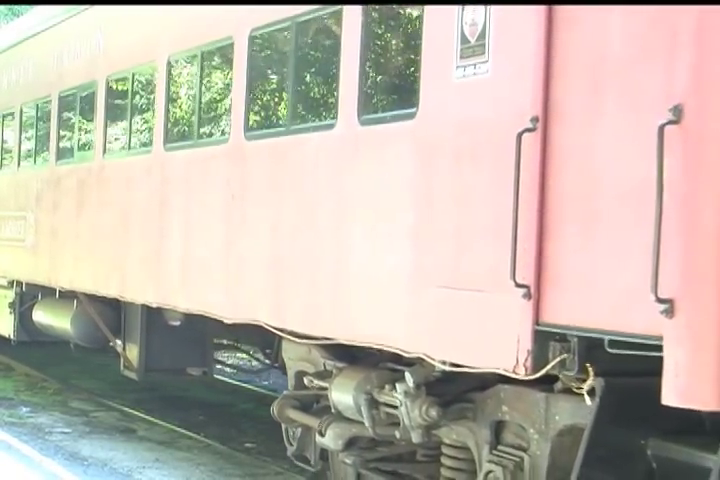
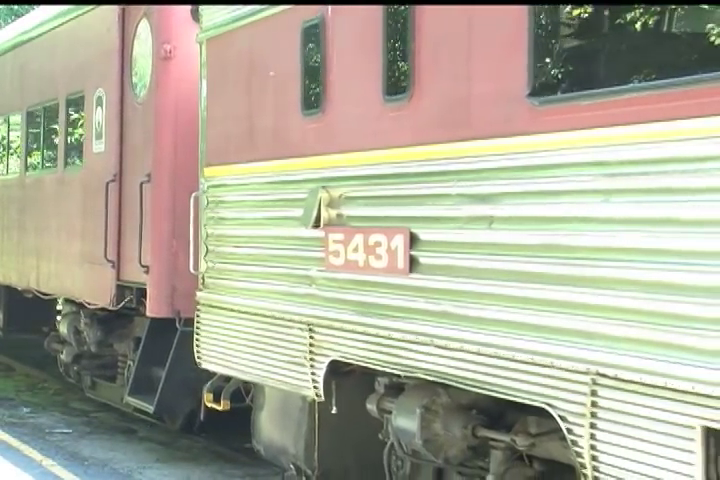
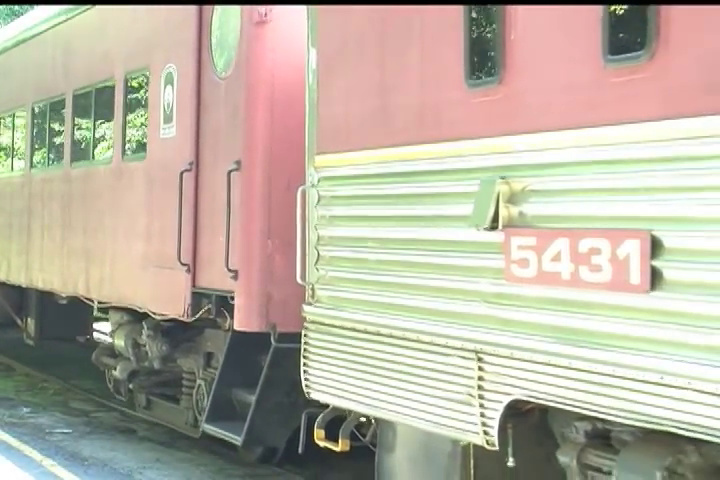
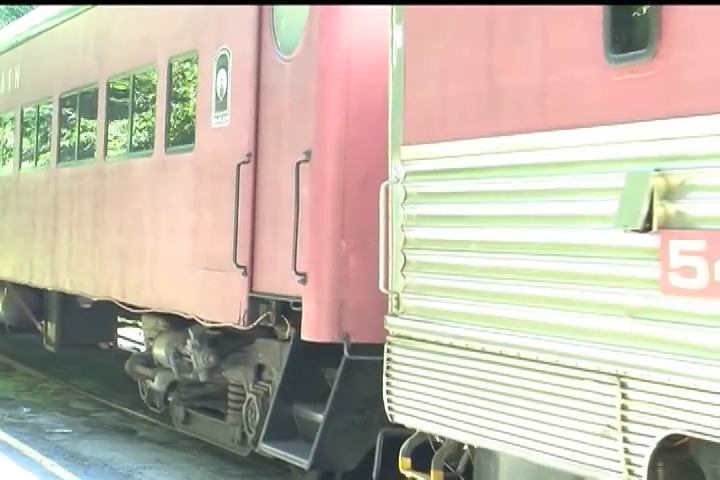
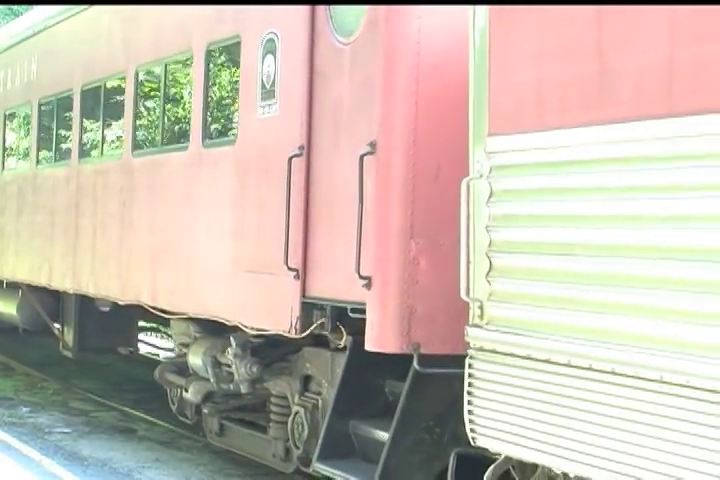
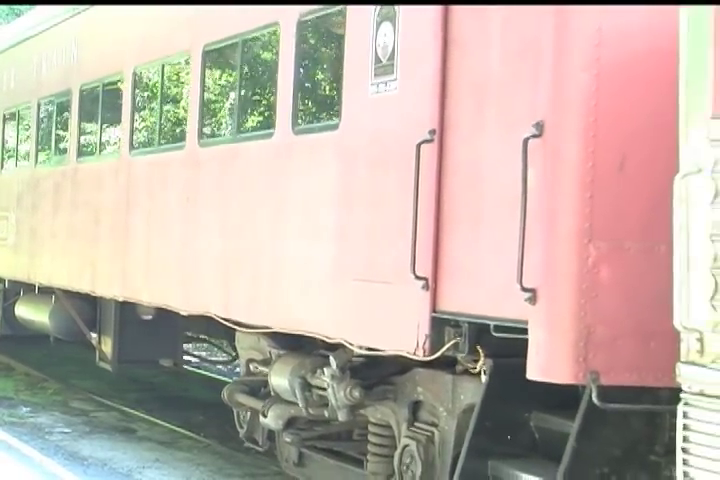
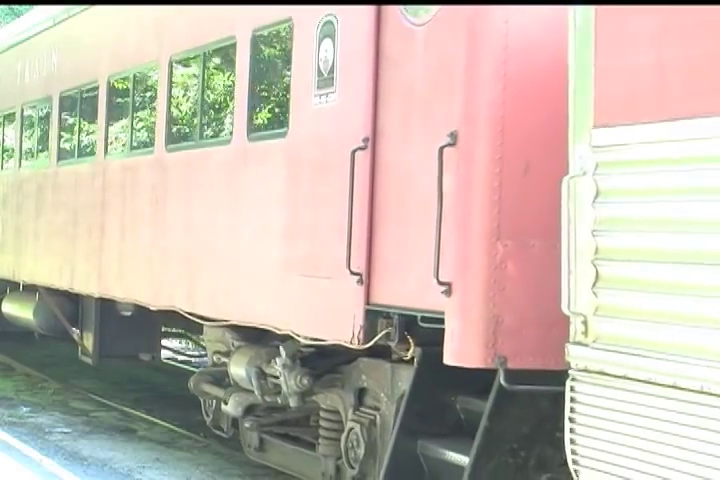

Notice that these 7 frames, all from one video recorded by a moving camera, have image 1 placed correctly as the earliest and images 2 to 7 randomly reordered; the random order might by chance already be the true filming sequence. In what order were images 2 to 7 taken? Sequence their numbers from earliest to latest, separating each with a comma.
6, 7, 5, 4, 3, 2
